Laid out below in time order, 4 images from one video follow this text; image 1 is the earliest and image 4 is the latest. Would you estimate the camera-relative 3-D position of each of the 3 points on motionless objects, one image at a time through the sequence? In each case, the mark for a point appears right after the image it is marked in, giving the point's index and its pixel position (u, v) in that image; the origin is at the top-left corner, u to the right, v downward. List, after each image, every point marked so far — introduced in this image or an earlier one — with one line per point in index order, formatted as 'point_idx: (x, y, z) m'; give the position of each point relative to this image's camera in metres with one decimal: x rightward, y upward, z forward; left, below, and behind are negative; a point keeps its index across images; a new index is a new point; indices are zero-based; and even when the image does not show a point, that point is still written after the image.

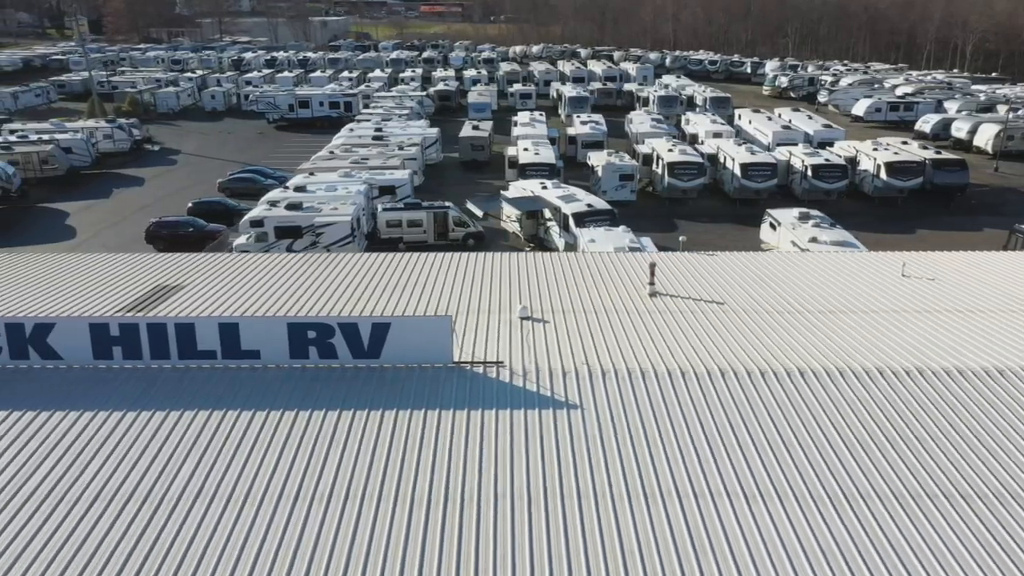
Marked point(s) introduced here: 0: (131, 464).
0: (-3.3, -1.5, +7.7) m
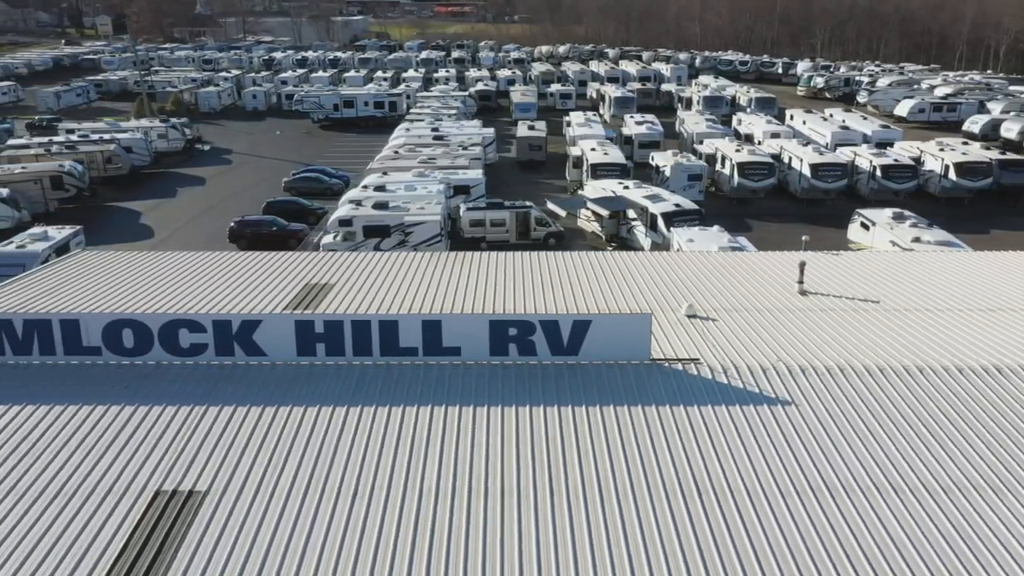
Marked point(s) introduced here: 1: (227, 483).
0: (-1.2, -1.5, +7.8) m
1: (-2.4, -1.7, +7.5) m
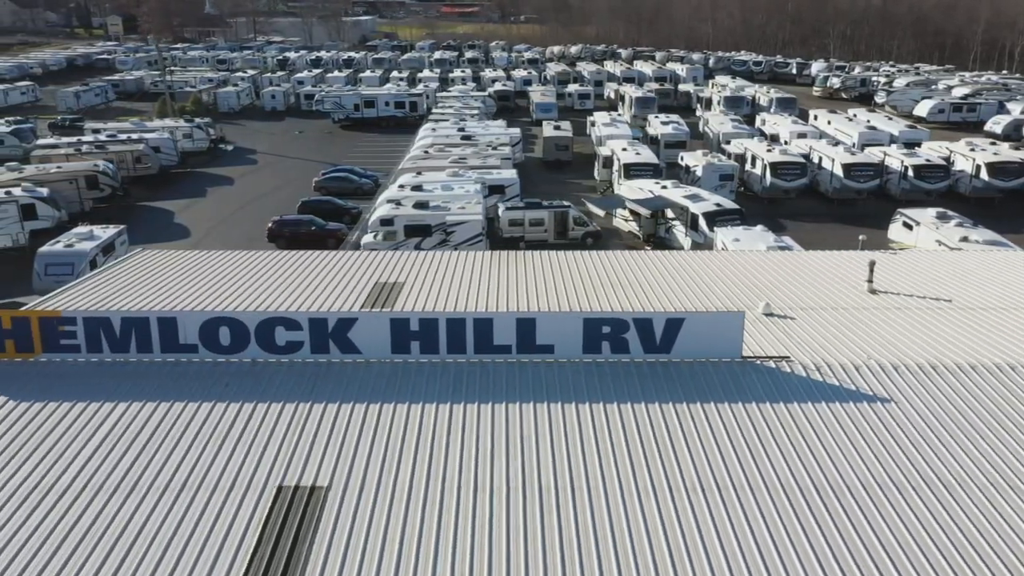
0: (-0.2, -1.5, +7.9) m
1: (-1.4, -1.6, +7.5) m
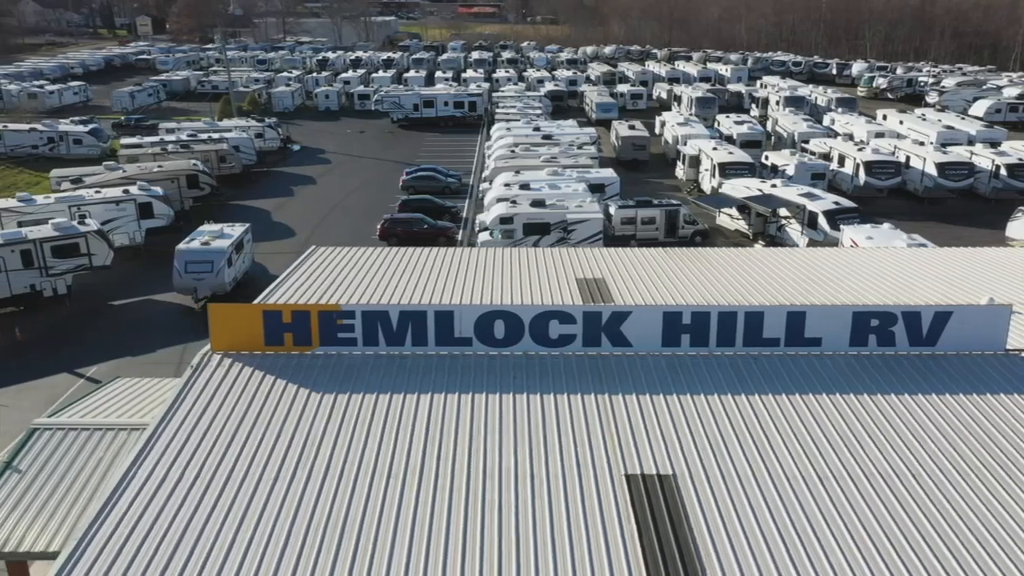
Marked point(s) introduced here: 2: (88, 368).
0: (+2.7, -1.4, +8.1) m
1: (+1.5, -1.6, +7.7) m
2: (-7.7, -1.4, +15.9) m
